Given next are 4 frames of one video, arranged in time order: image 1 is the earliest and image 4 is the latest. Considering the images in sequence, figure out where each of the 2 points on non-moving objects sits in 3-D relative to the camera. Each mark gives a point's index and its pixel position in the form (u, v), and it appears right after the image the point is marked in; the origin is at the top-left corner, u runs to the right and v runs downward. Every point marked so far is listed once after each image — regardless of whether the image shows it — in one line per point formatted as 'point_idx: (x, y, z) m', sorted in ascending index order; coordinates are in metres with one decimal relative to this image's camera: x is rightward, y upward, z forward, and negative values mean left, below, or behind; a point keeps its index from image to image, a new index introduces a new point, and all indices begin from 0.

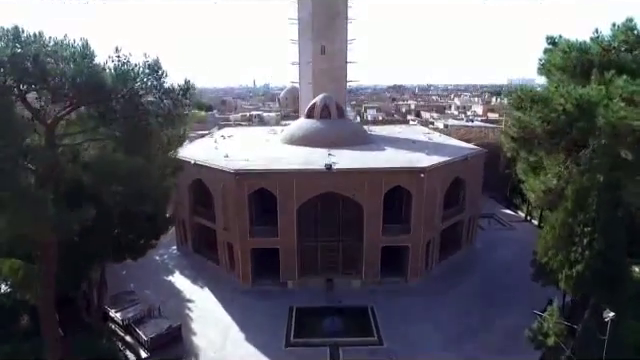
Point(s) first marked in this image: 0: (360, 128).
0: (+1.3, +1.6, +17.6) m
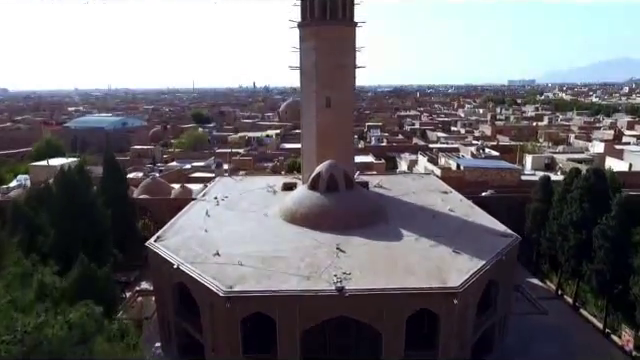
0: (+1.4, -0.6, +15.3) m
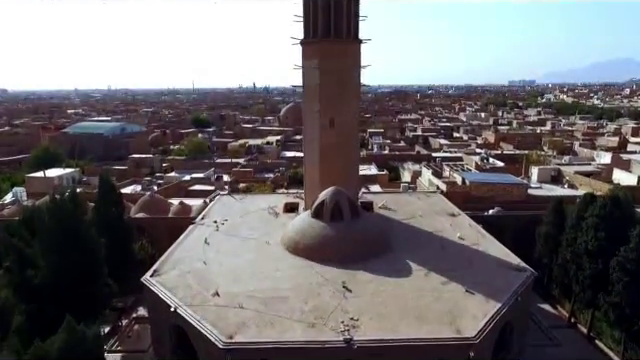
0: (+1.5, -1.3, +14.6) m
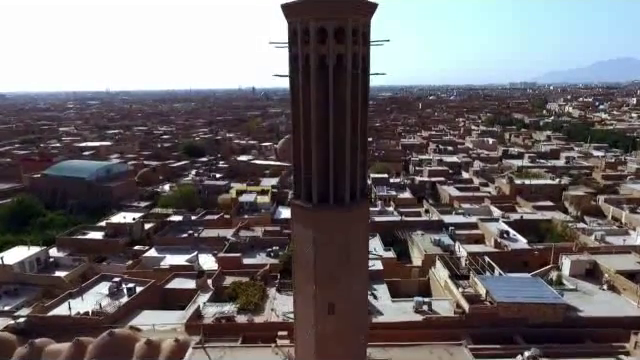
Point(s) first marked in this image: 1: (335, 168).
0: (+1.4, -6.1, +10.3) m
1: (+0.3, +0.3, +12.2) m
